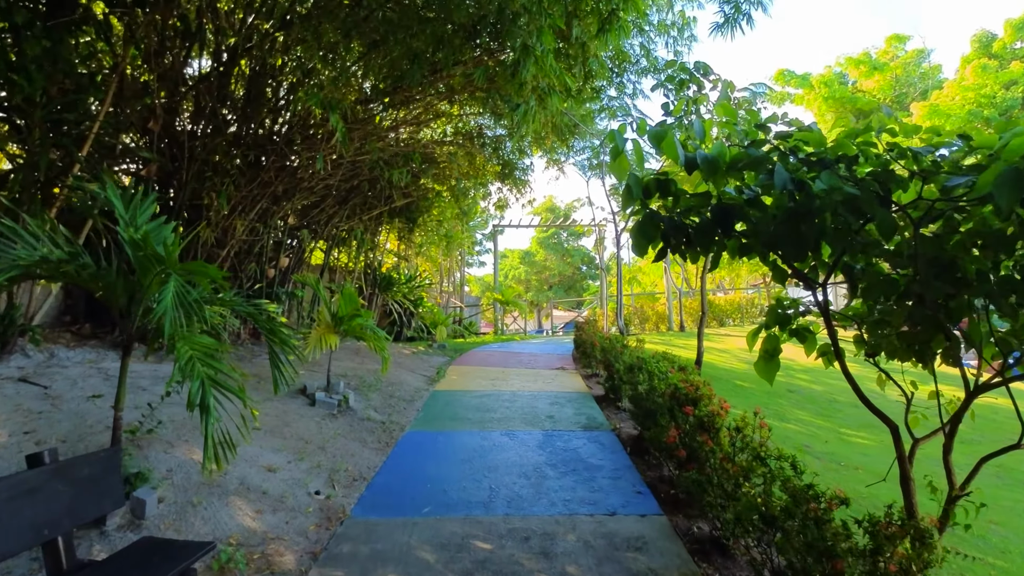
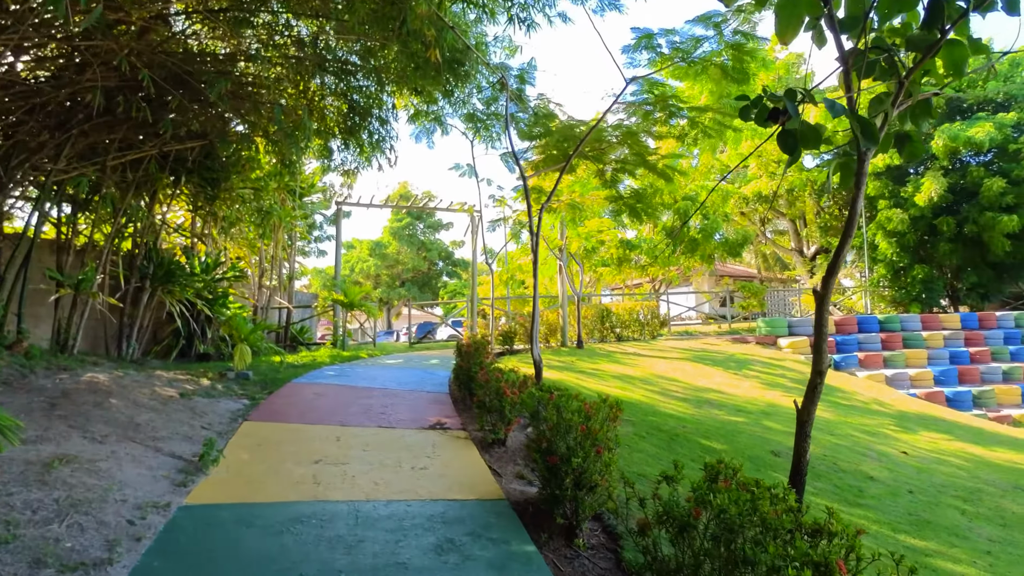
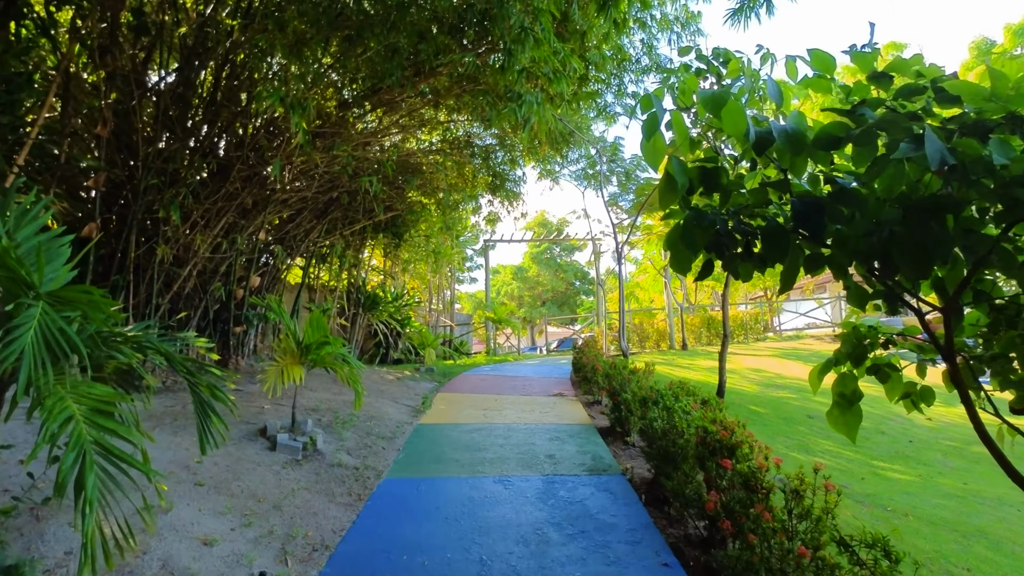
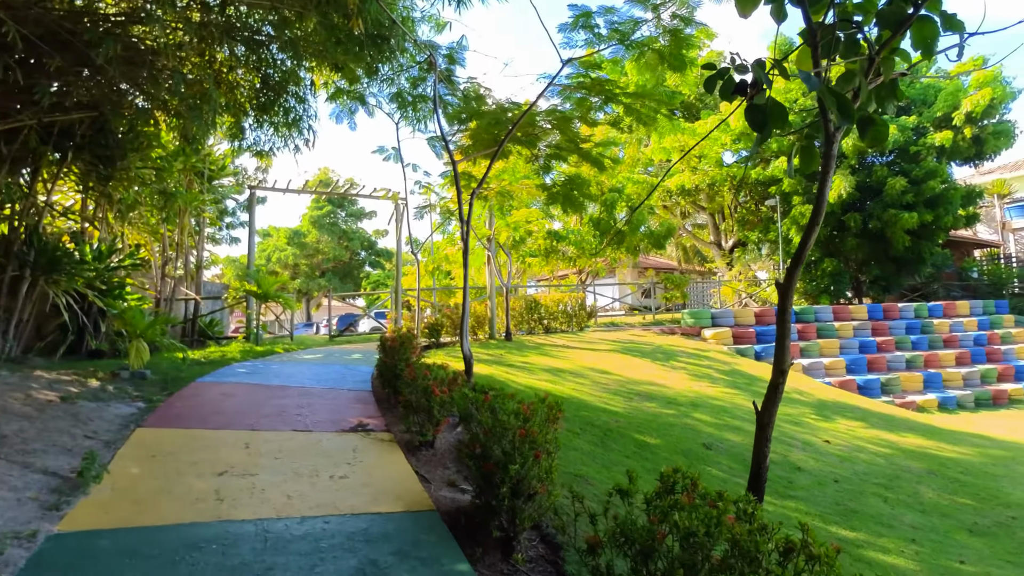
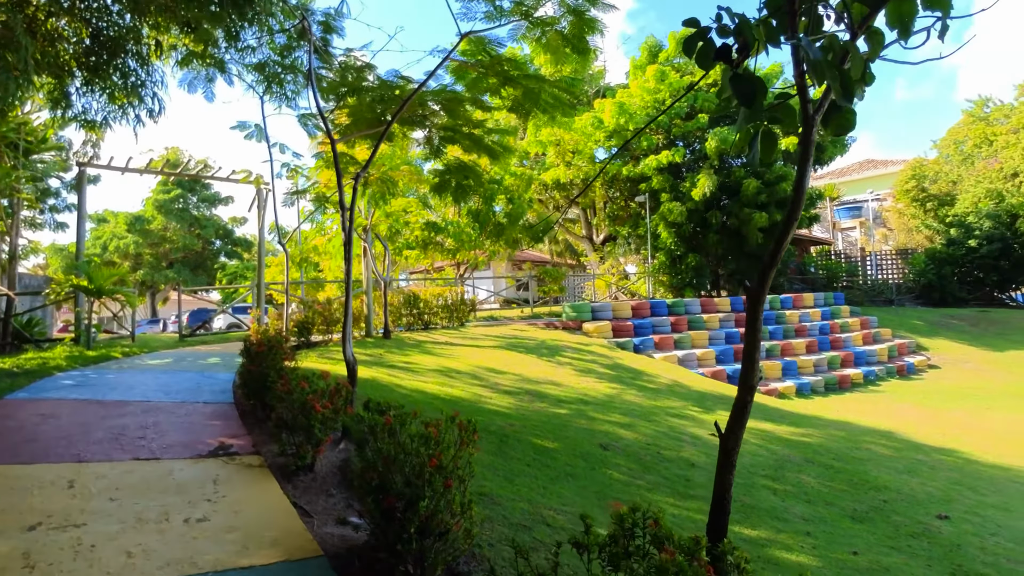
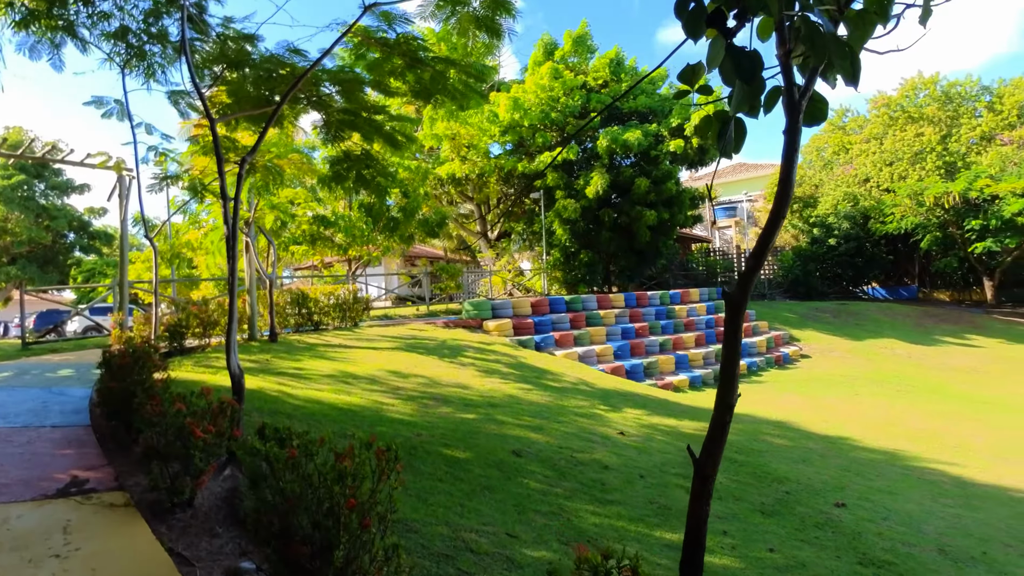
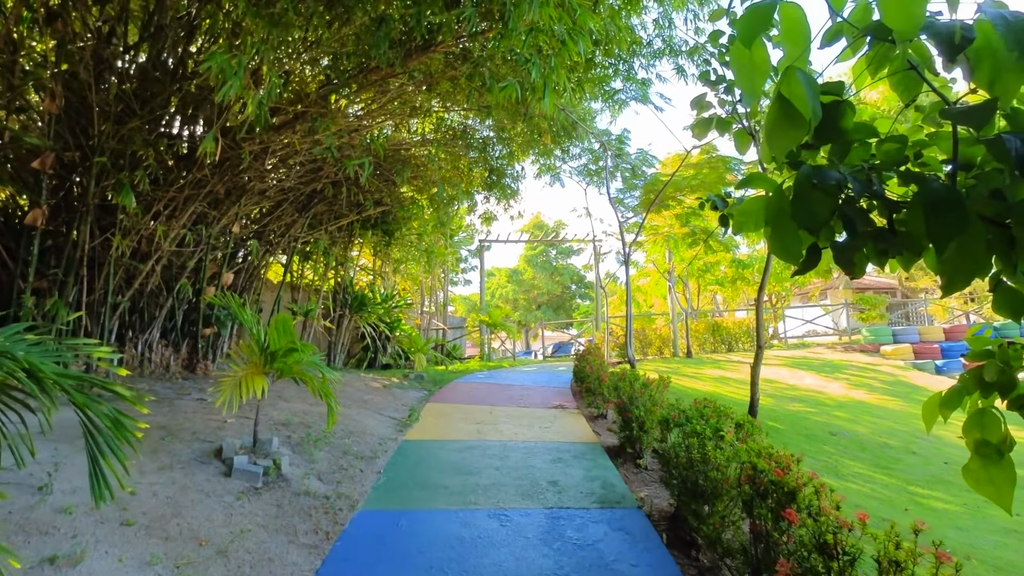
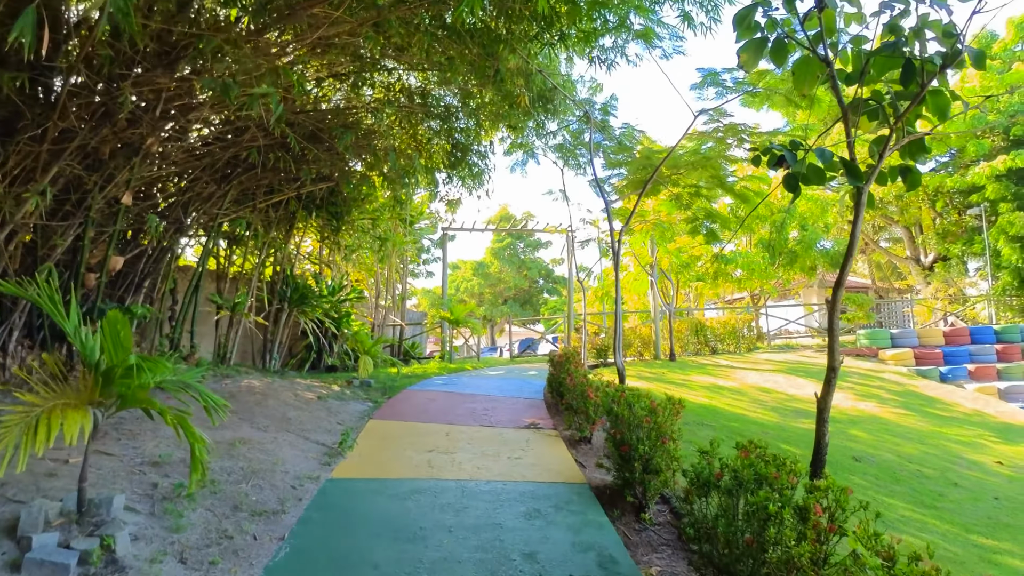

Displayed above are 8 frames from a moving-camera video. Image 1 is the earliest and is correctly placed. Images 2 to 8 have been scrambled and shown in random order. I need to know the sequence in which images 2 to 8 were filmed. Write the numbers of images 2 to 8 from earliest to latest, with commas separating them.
3, 7, 8, 2, 4, 5, 6
